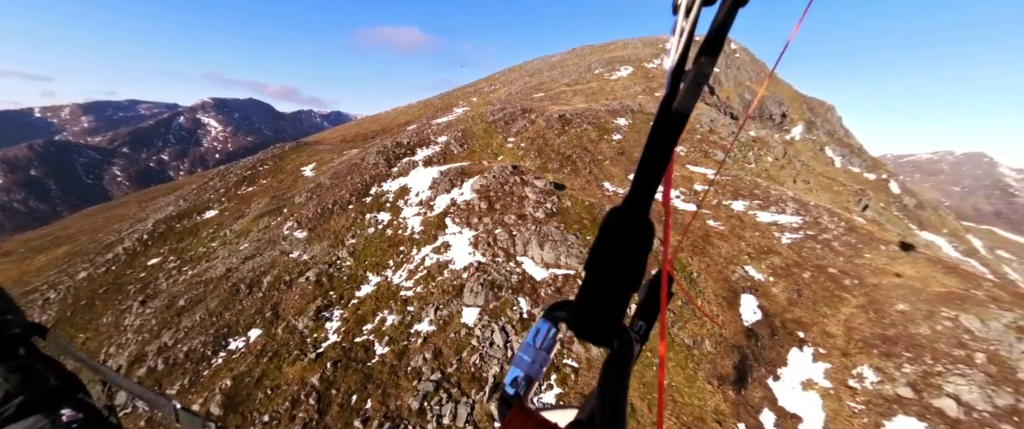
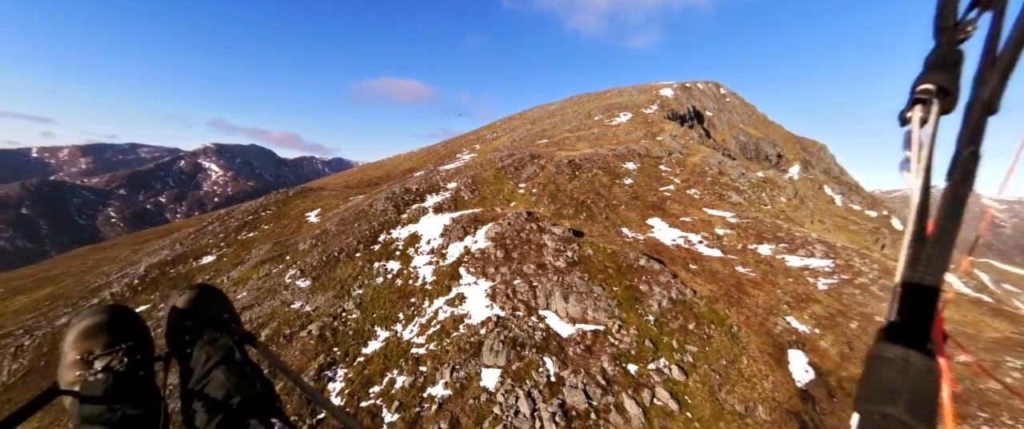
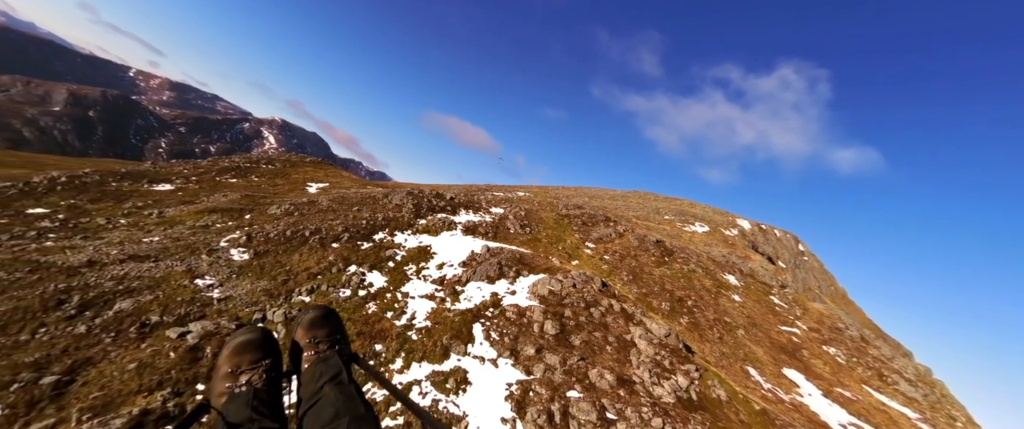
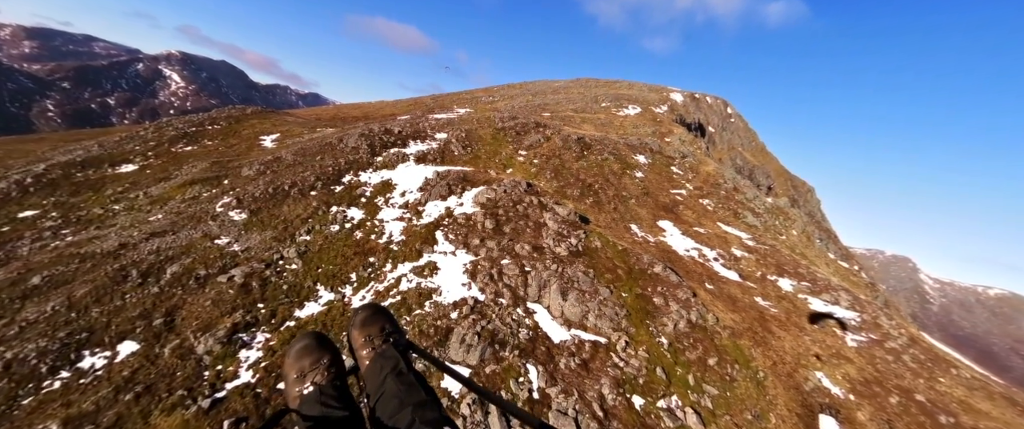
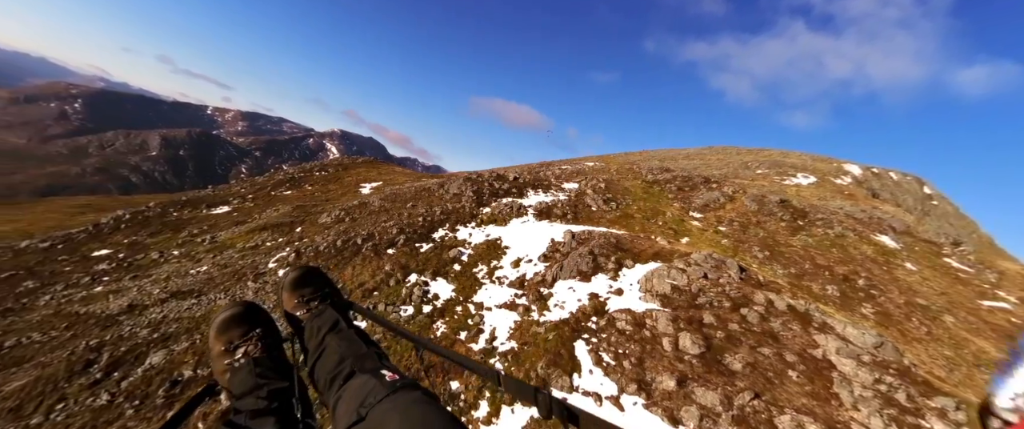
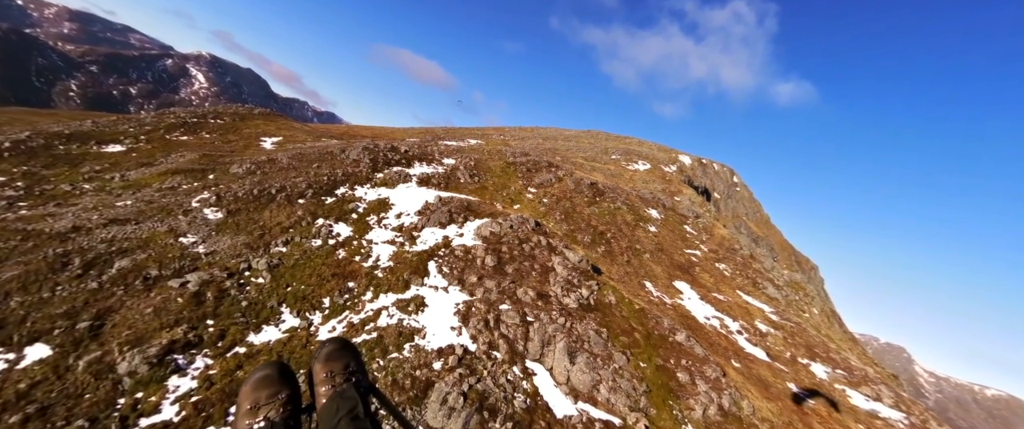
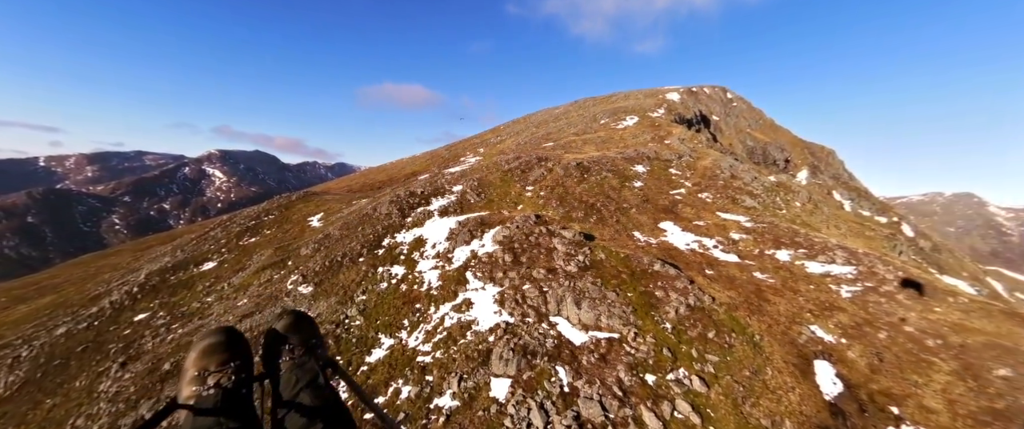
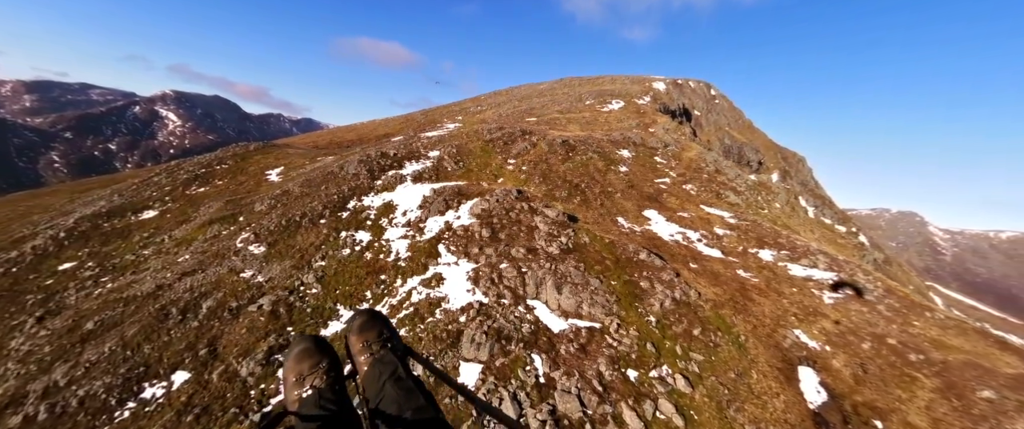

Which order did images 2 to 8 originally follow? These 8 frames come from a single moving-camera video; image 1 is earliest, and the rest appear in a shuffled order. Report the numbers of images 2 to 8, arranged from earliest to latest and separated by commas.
2, 7, 8, 4, 6, 3, 5
